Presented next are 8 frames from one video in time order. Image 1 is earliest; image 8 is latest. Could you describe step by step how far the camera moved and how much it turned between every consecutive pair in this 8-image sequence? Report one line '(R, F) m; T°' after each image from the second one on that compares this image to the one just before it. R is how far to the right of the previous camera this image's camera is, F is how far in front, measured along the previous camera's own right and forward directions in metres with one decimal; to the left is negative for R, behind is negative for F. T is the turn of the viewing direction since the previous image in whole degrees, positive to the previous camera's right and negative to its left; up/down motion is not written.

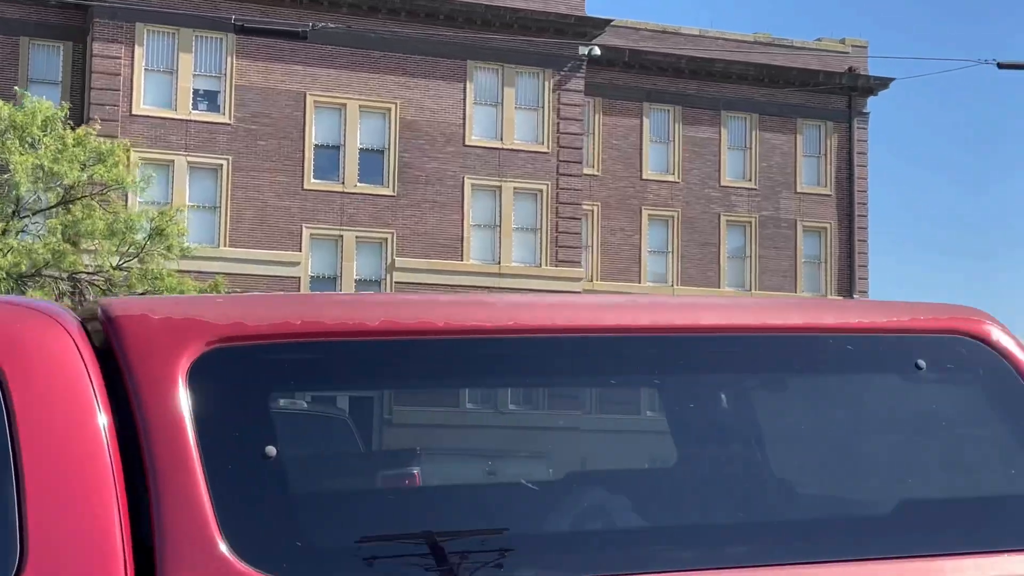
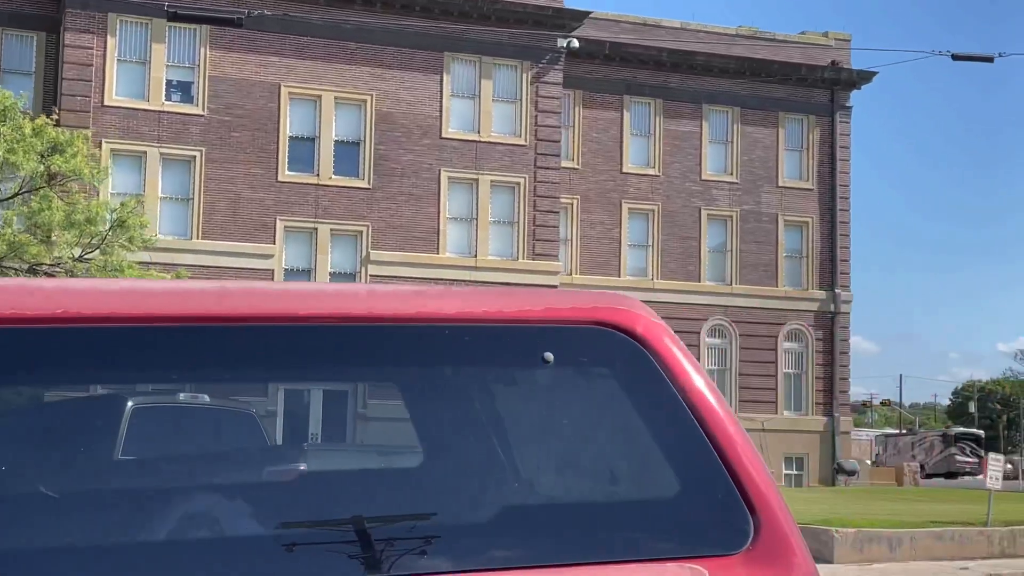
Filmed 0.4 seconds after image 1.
(+0.6, +0.2) m; 0°
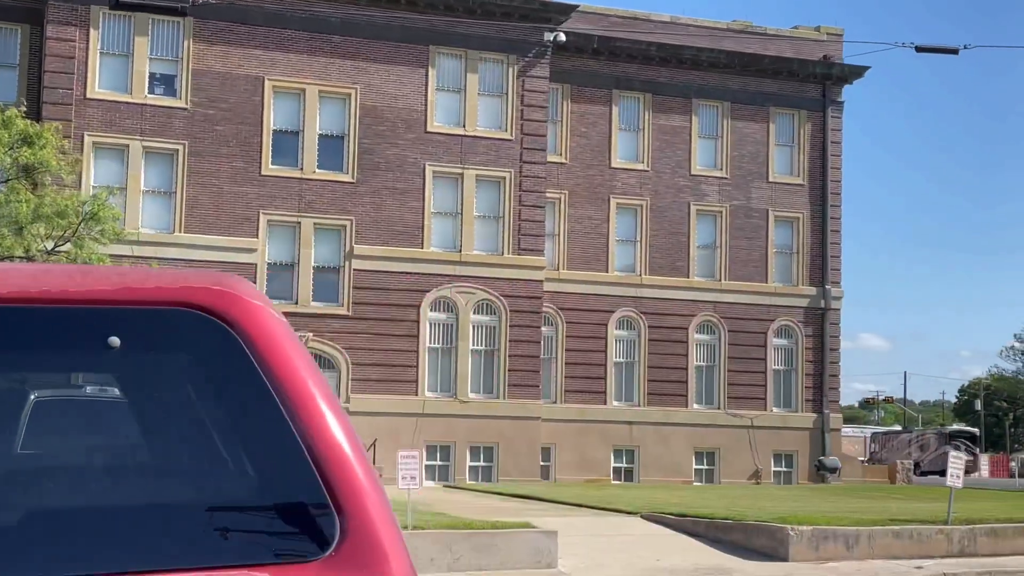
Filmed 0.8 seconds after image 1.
(+0.5, +0.1) m; 0°
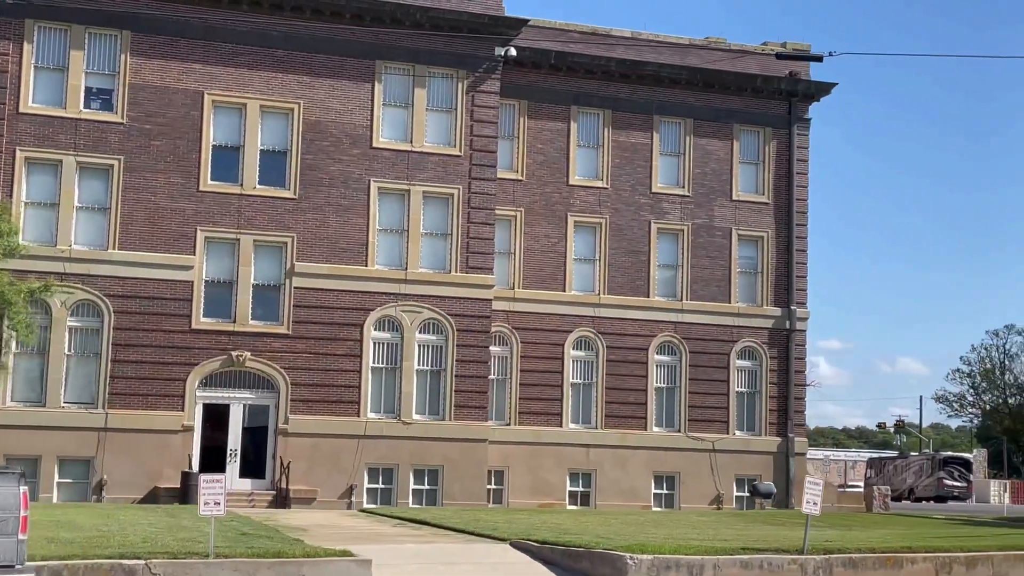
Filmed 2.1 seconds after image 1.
(+1.8, +0.6) m; -1°
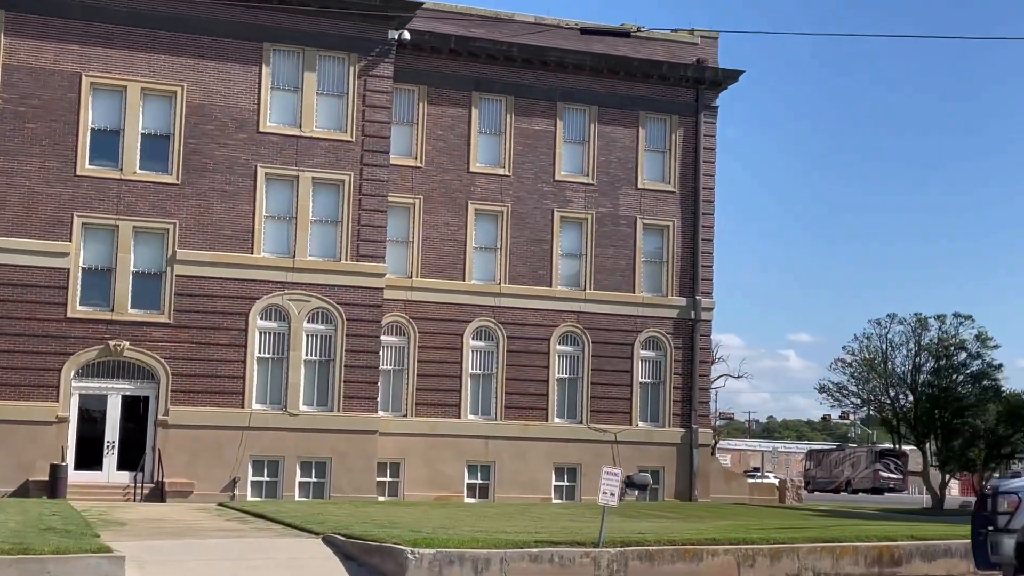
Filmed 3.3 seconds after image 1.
(+1.6, +0.5) m; +2°
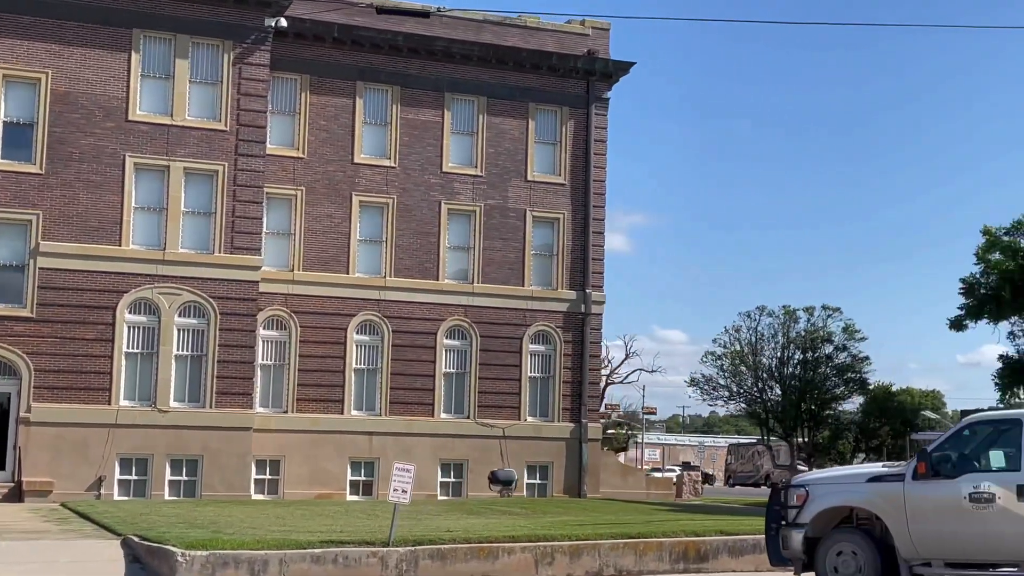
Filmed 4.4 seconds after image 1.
(+1.3, +0.4) m; +3°
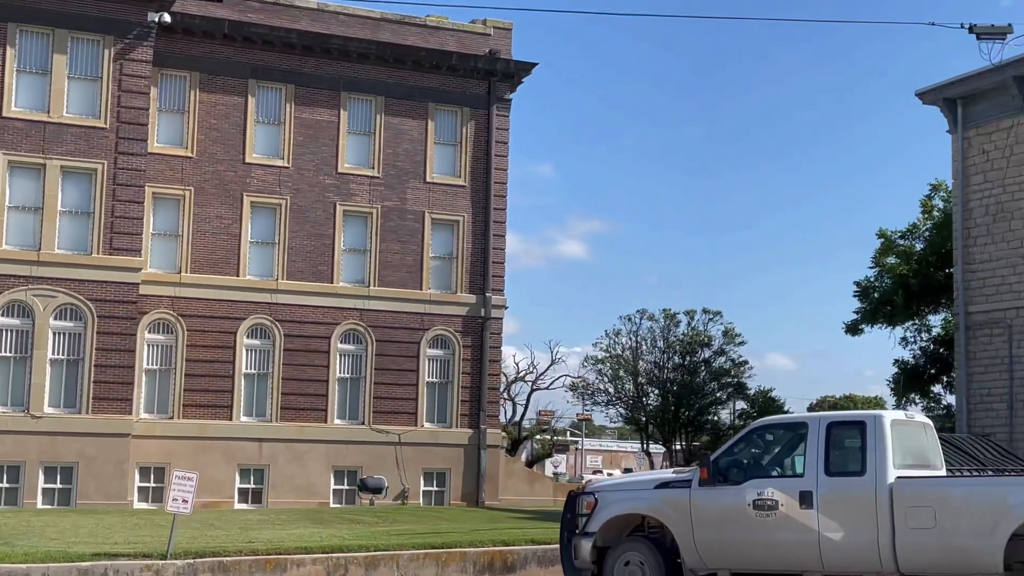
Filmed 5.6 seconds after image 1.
(+1.3, +0.5) m; +2°
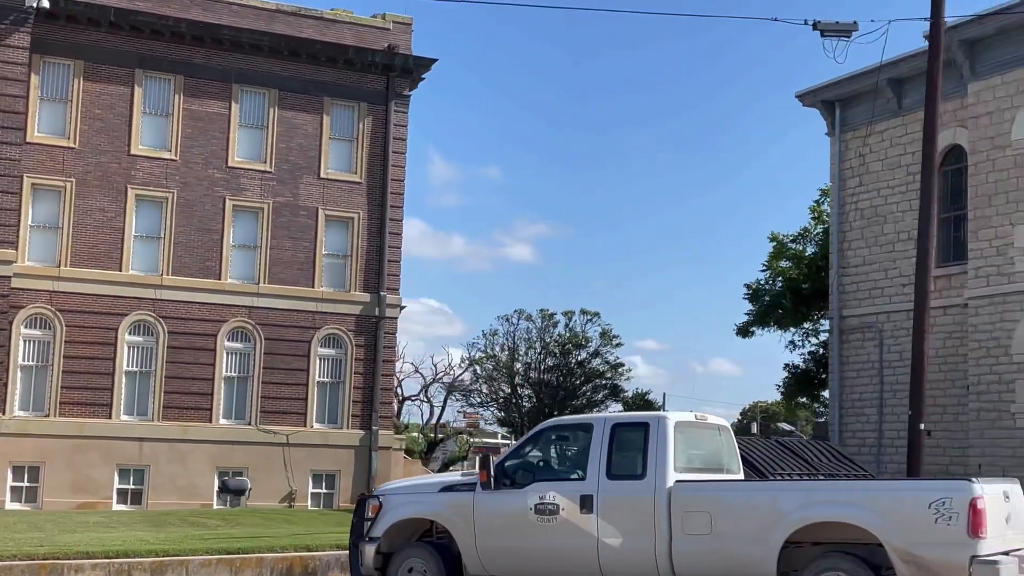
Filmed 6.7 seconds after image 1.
(+1.1, +0.4) m; +3°
